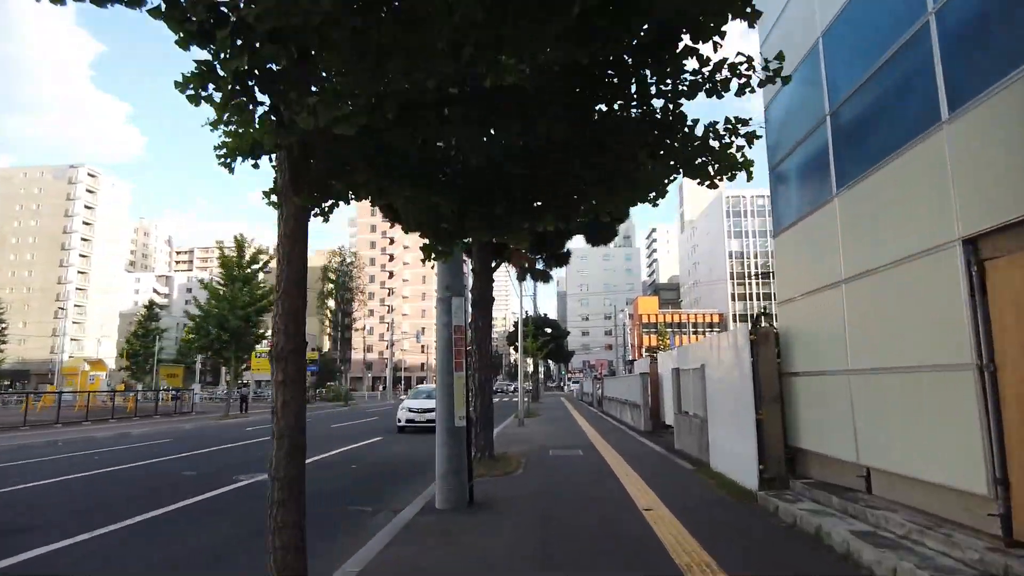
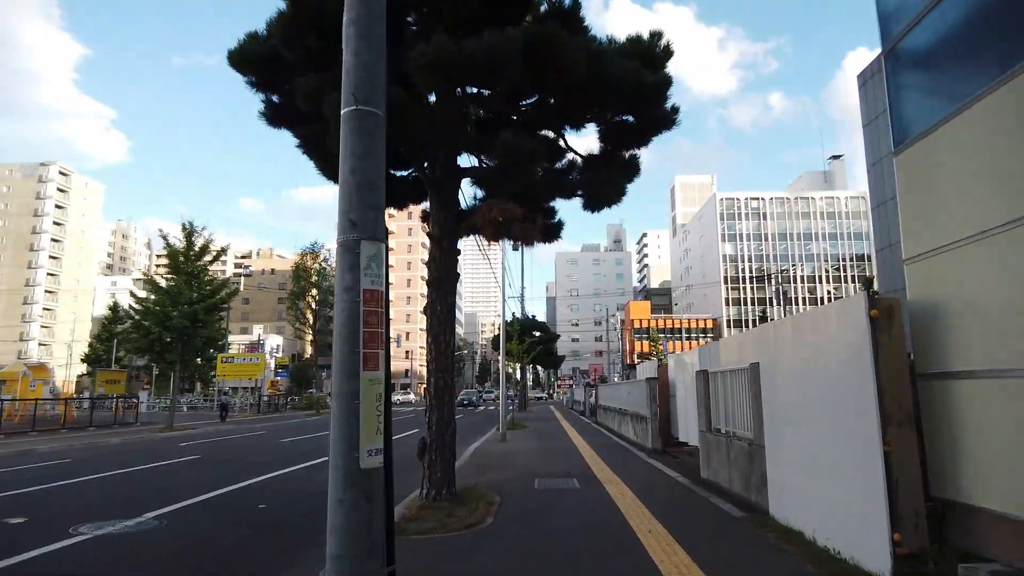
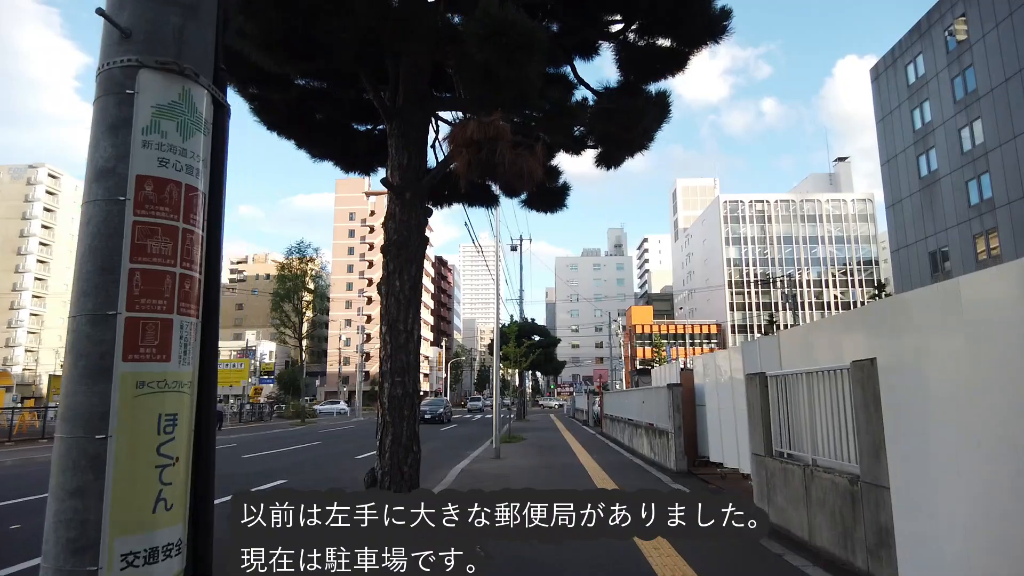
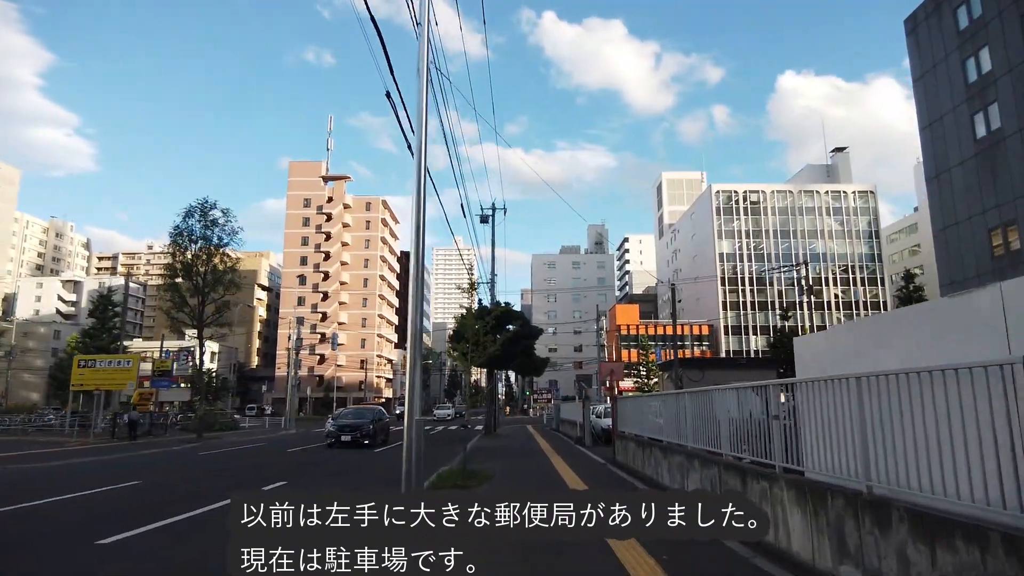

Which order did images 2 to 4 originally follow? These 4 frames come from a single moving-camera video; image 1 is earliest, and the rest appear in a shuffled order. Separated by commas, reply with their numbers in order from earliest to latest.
2, 3, 4
